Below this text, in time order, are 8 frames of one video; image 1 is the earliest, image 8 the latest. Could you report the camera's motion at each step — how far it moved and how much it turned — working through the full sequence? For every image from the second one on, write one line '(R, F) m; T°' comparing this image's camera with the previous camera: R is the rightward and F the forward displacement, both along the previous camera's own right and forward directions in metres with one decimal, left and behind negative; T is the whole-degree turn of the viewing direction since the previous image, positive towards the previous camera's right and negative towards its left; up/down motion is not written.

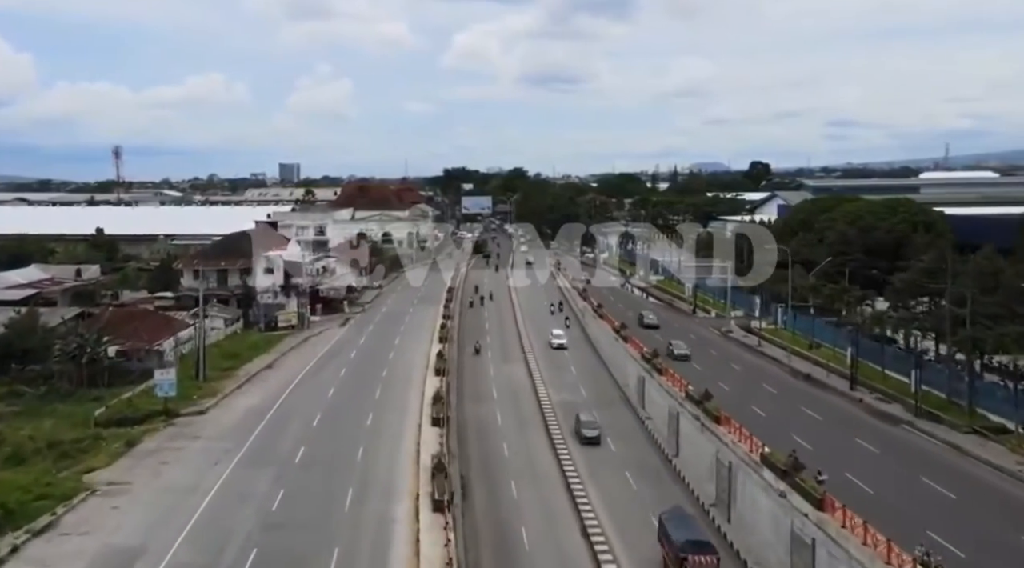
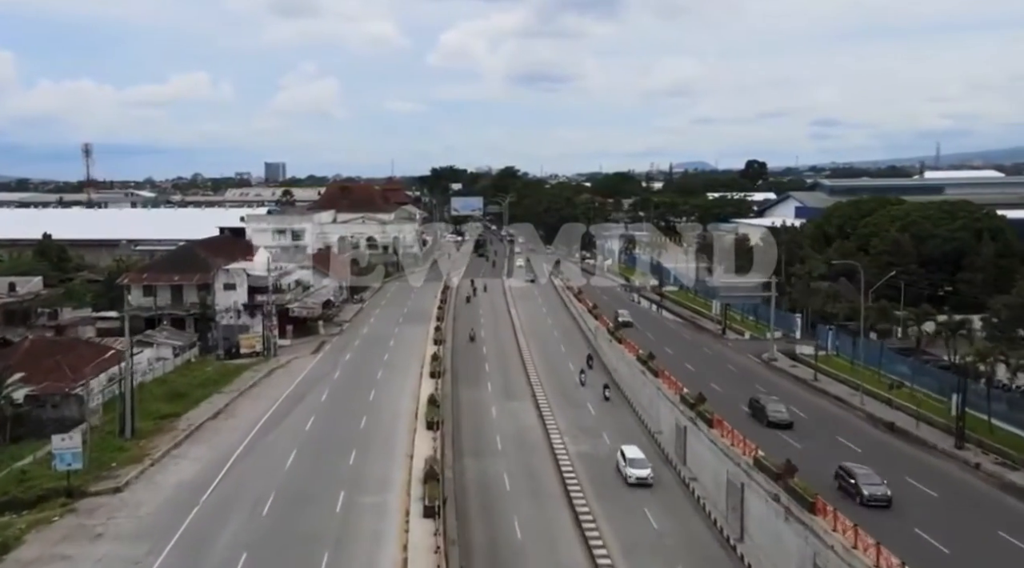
(-0.8, +7.3) m; +1°
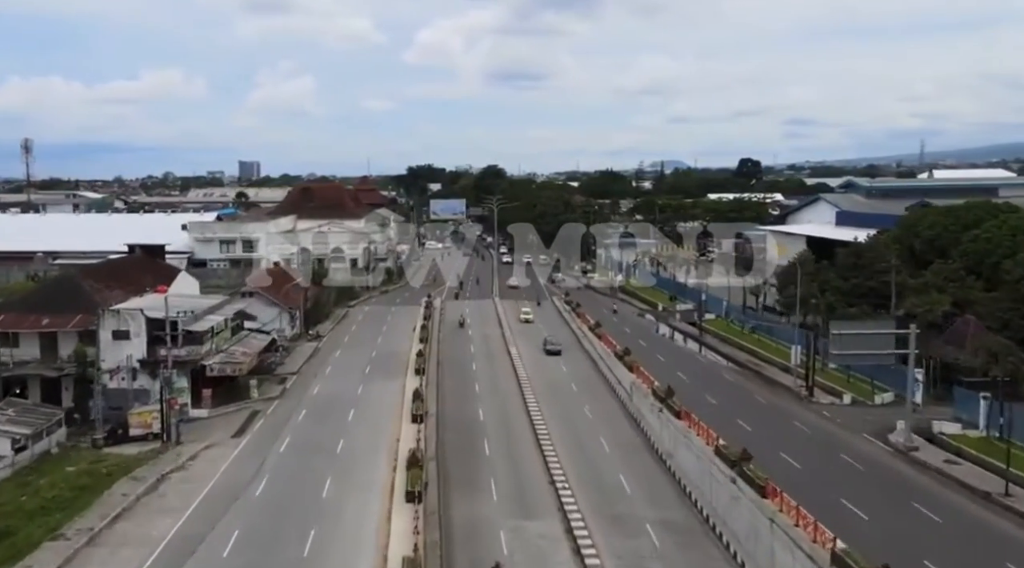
(-1.2, +13.0) m; +2°
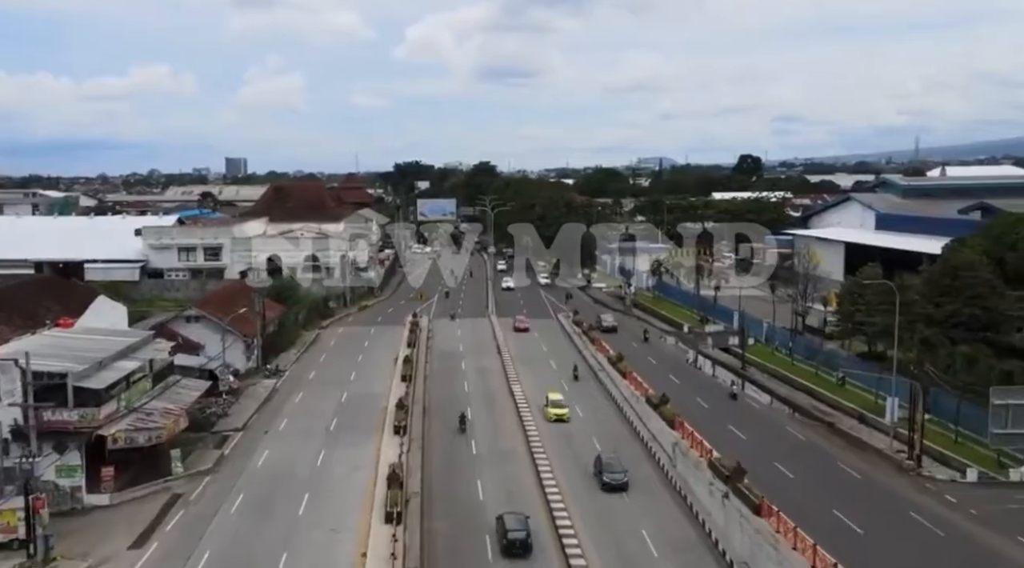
(-0.6, +8.5) m; +1°
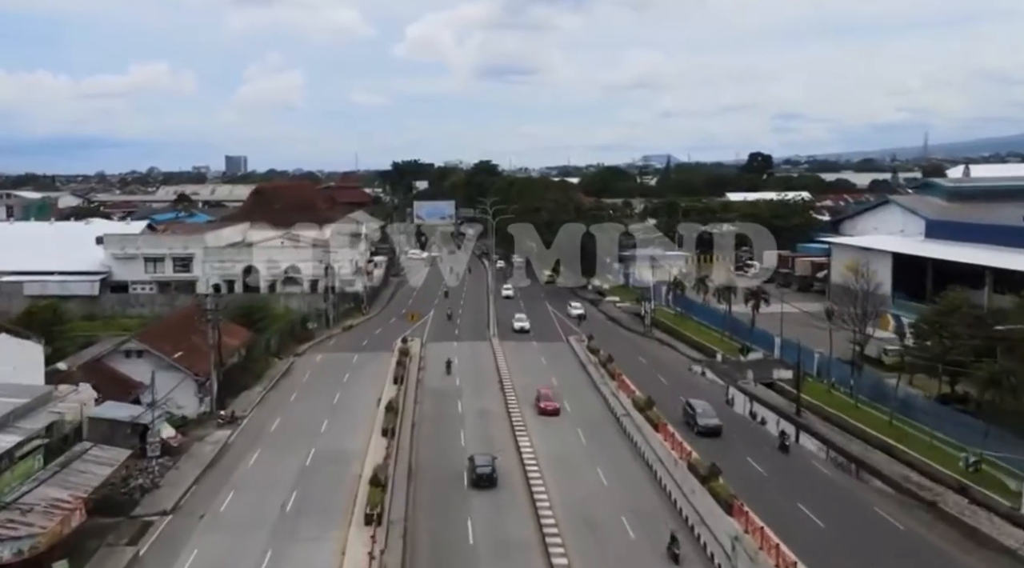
(-0.2, +6.9) m; 0°
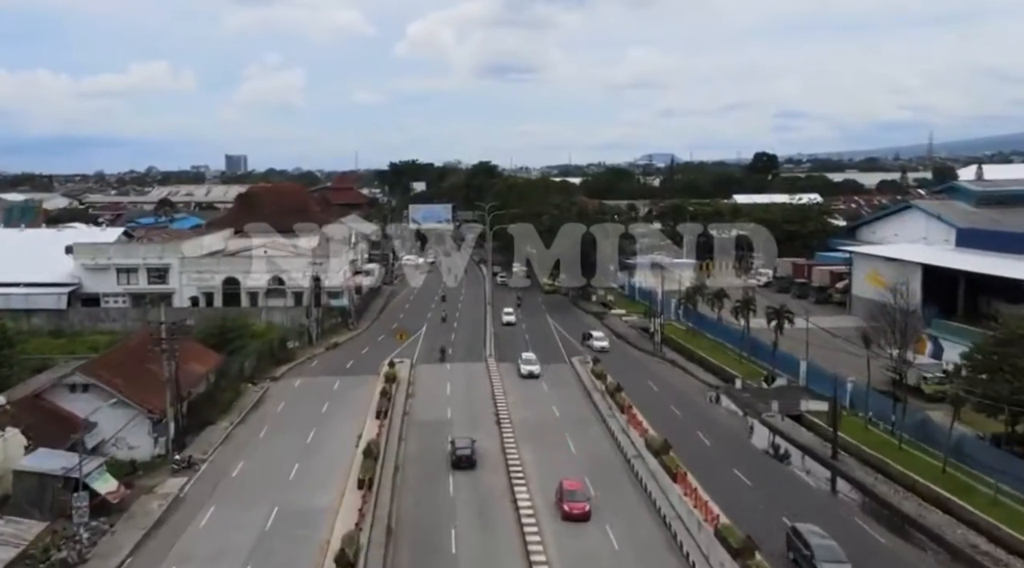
(+0.2, +4.0) m; 0°
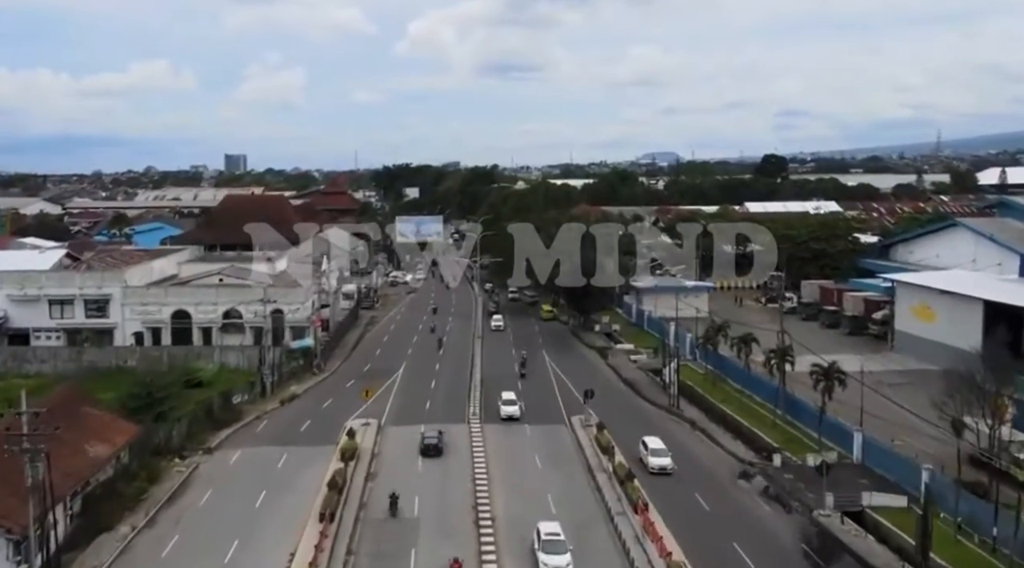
(+0.6, +7.3) m; 0°
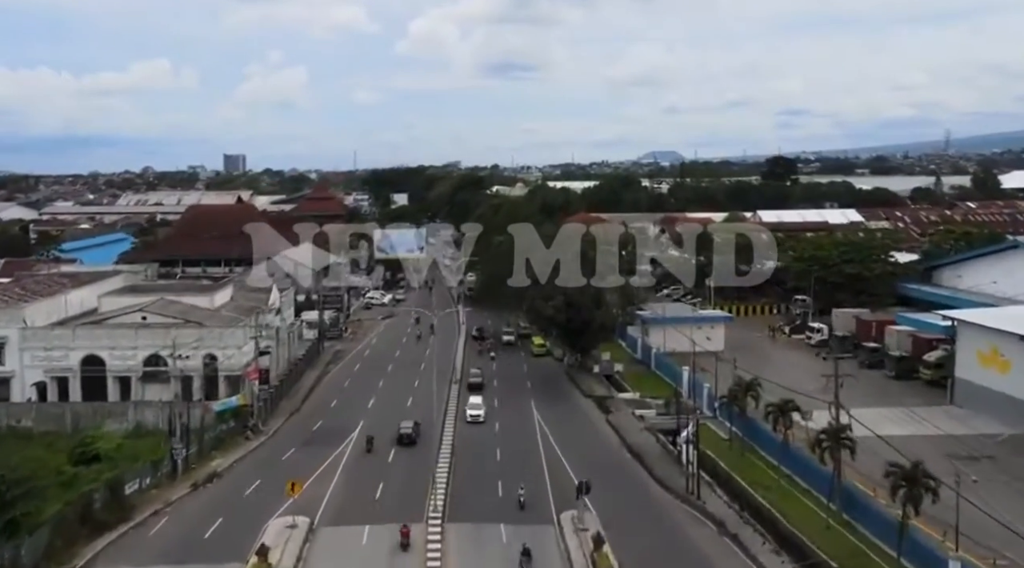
(+1.0, +8.5) m; 0°
